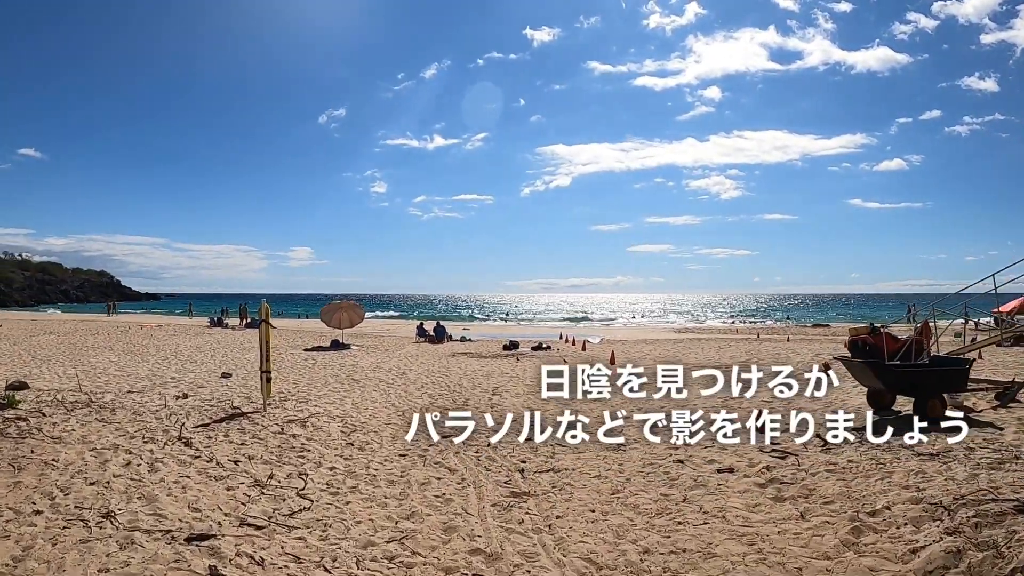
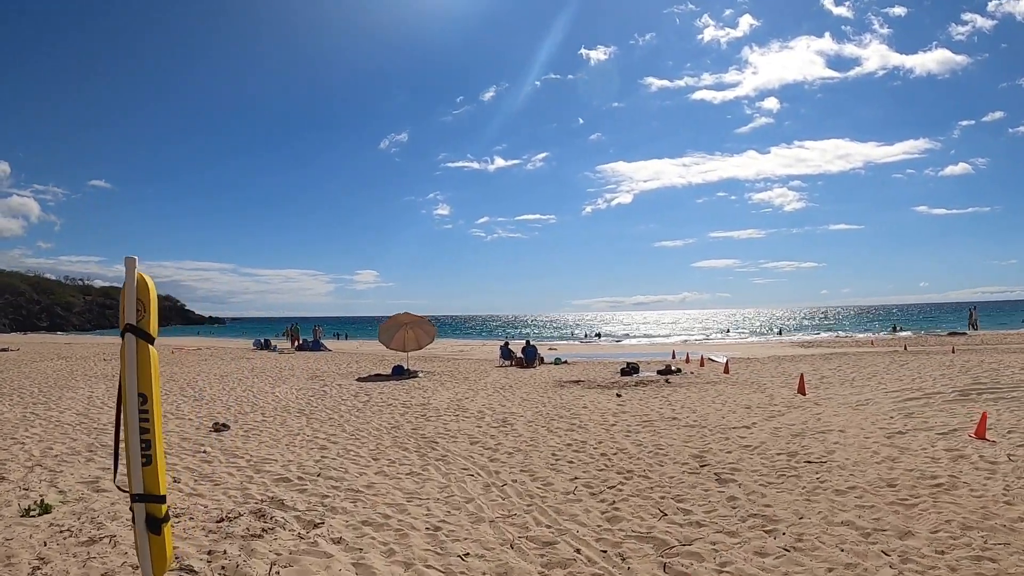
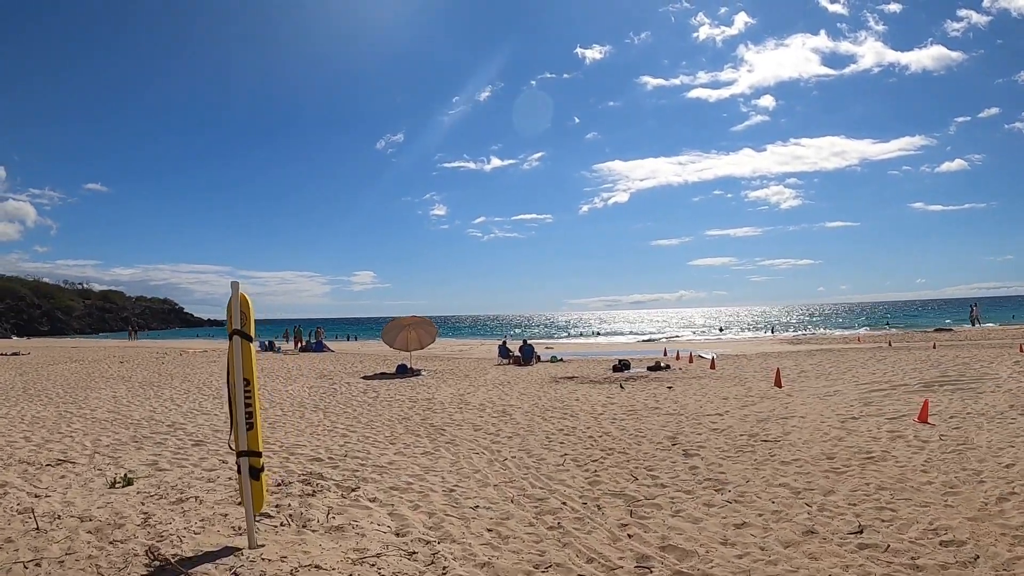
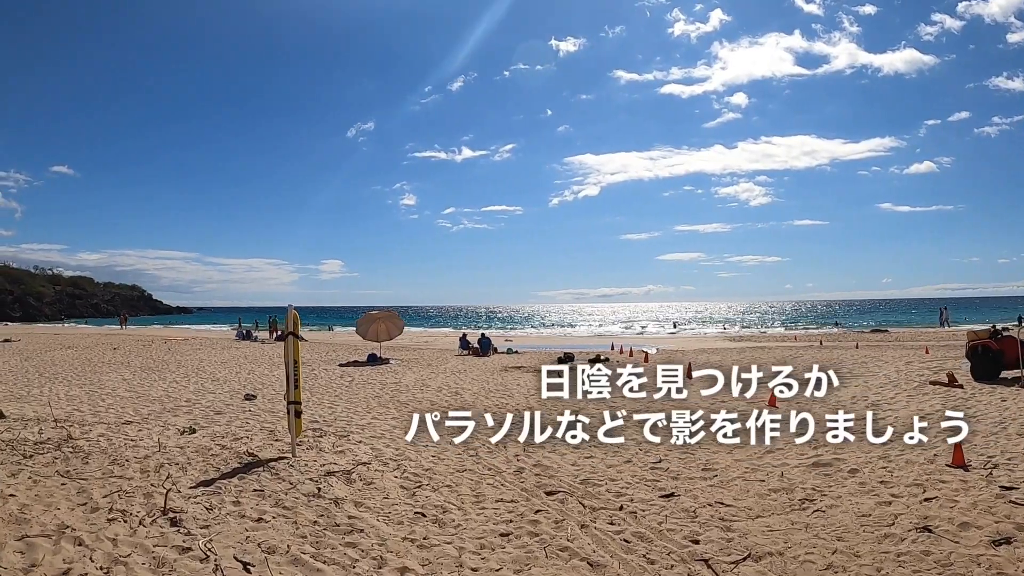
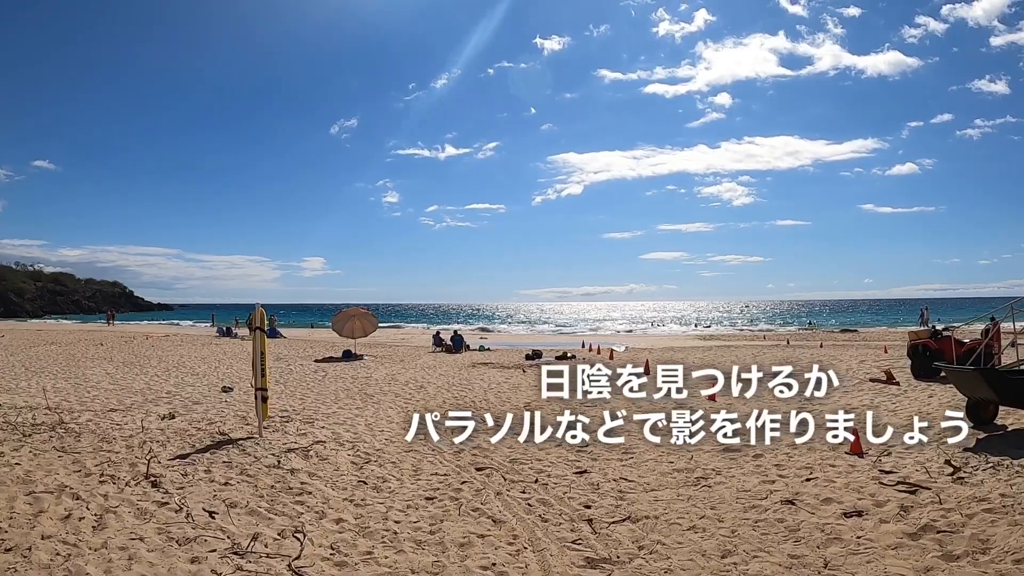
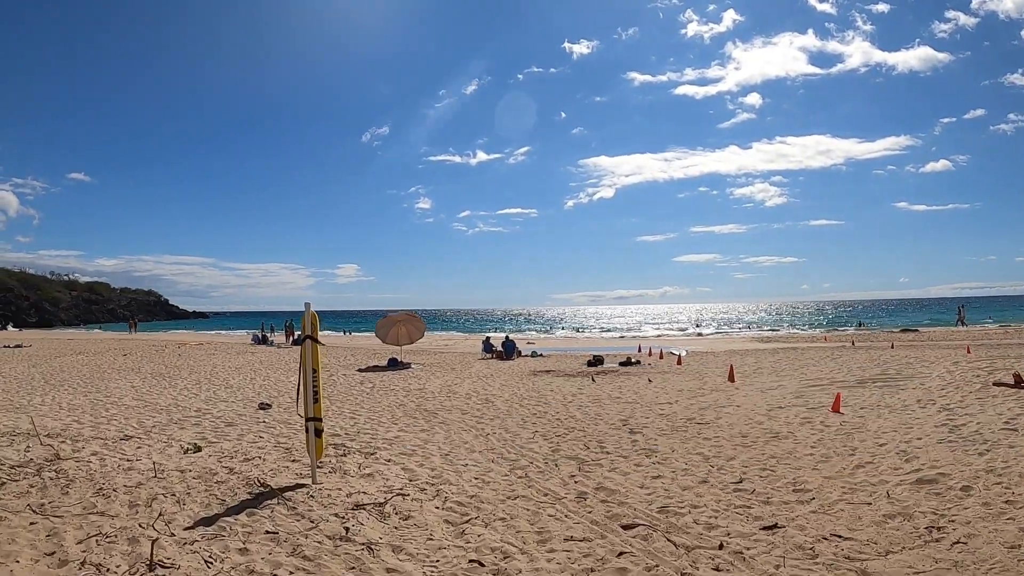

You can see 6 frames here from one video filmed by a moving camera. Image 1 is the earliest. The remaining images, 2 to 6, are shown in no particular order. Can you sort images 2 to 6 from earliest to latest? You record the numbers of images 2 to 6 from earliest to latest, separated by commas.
5, 4, 6, 3, 2
